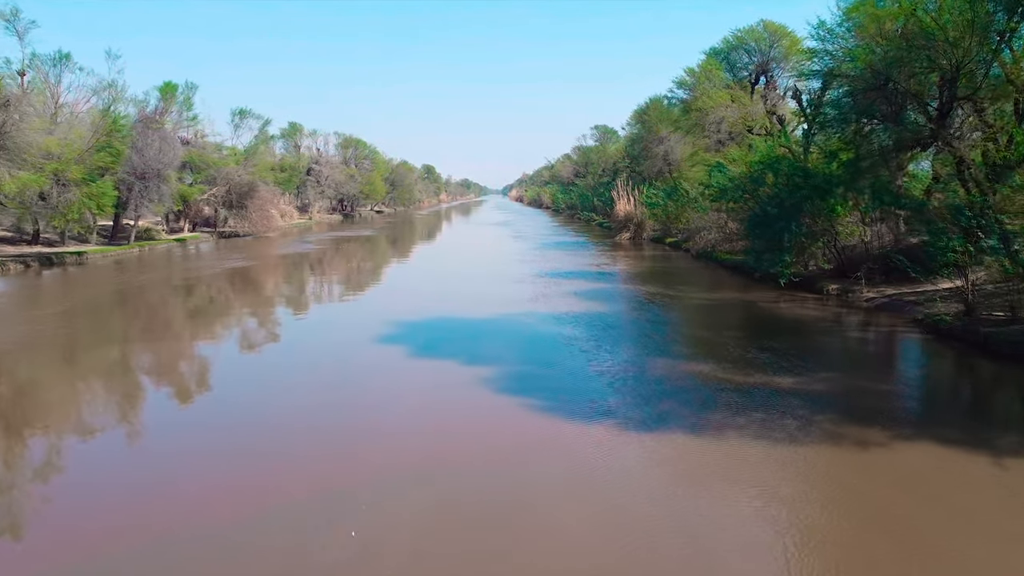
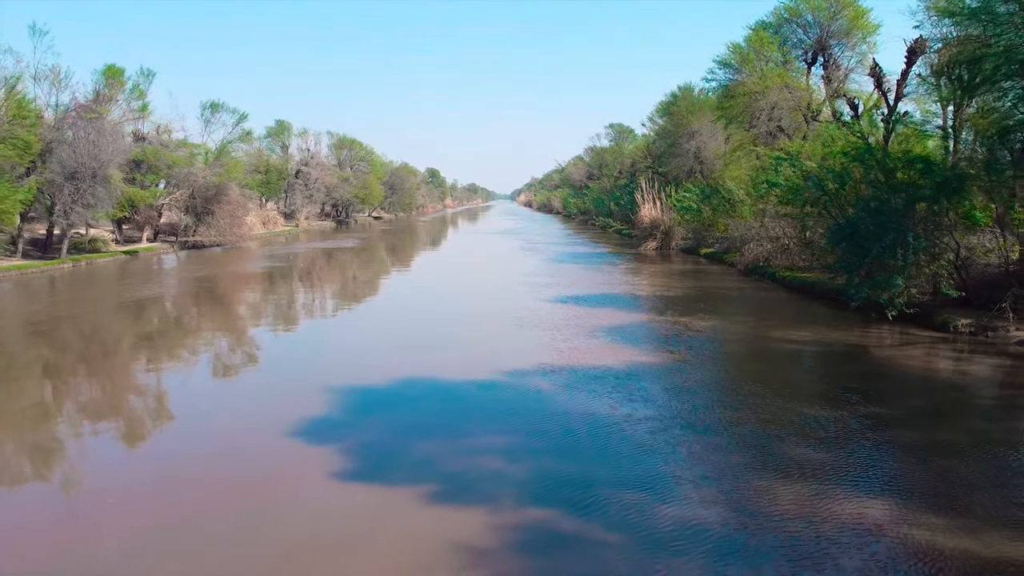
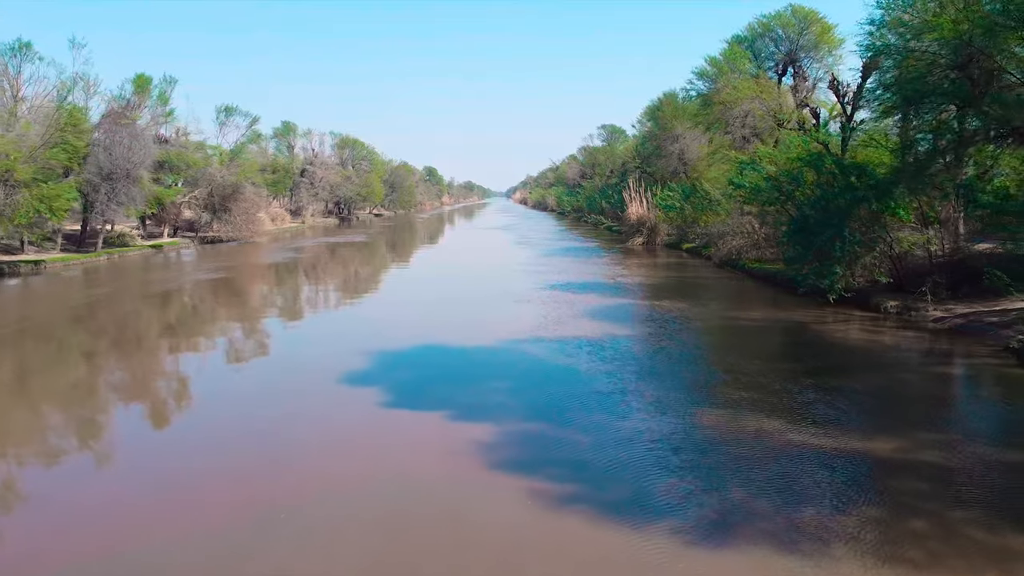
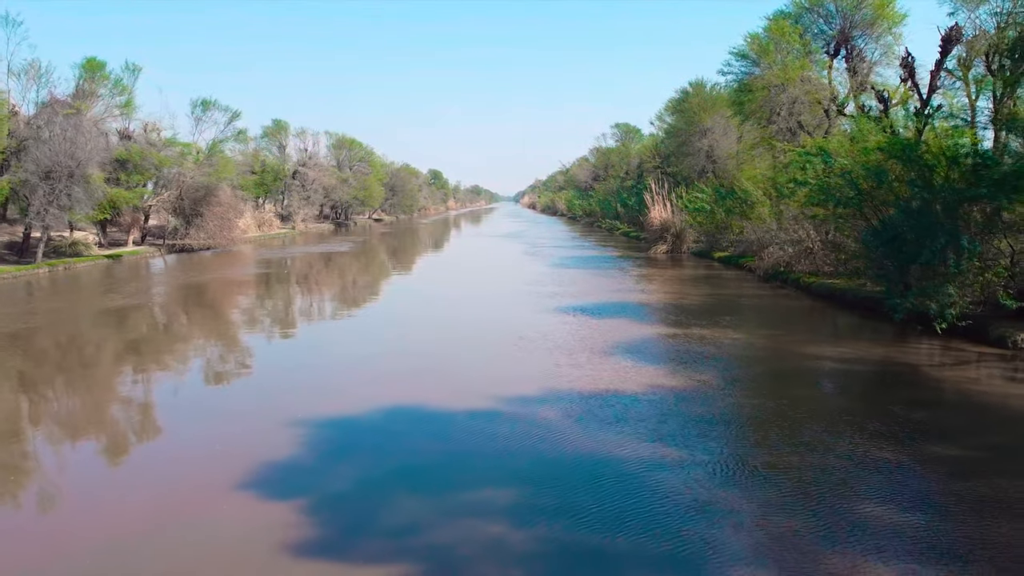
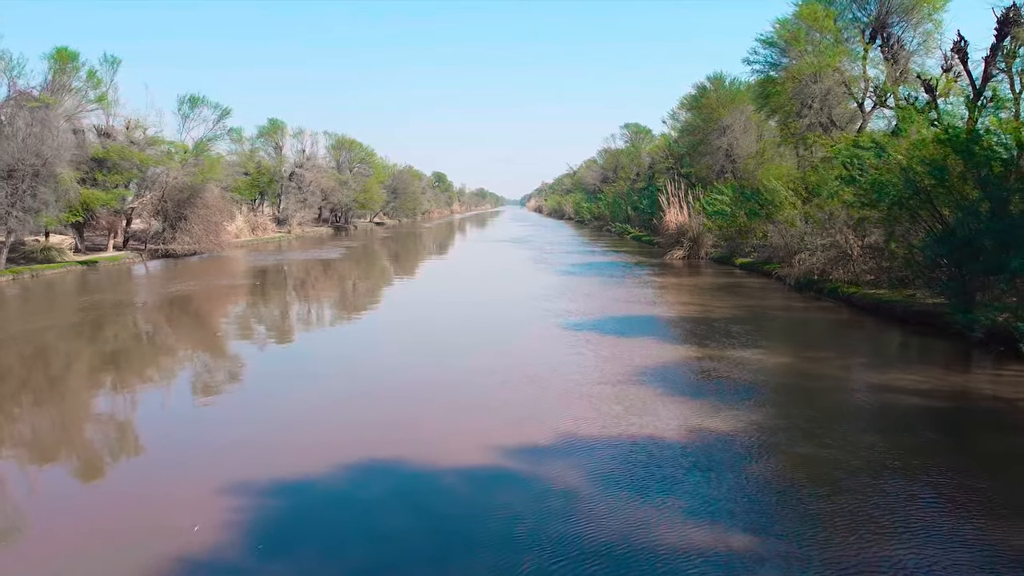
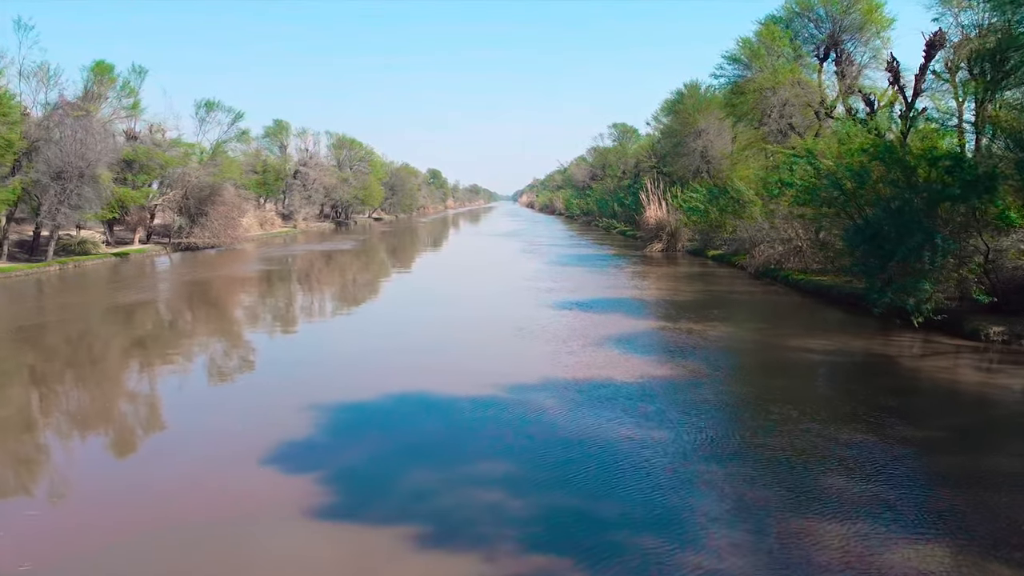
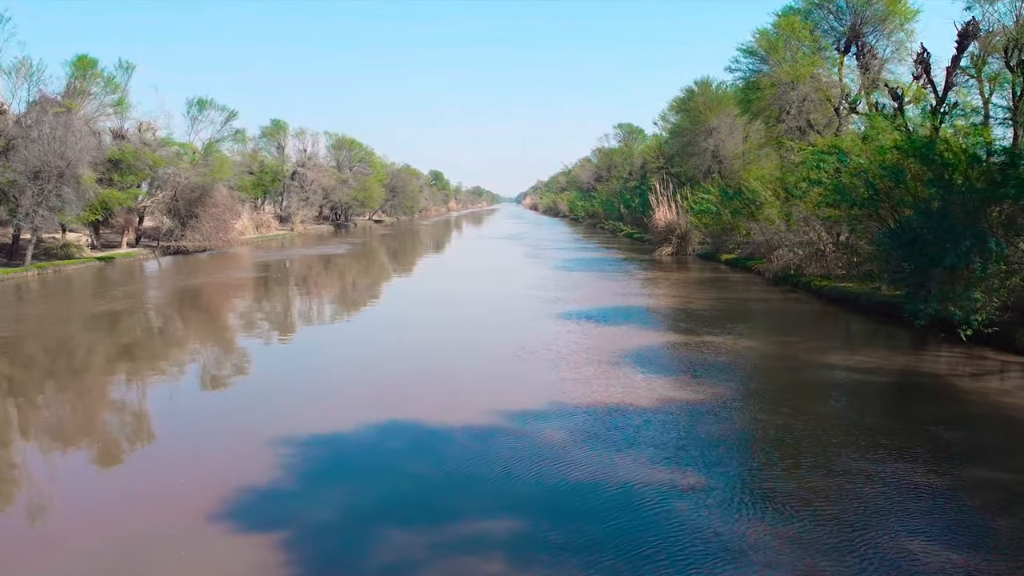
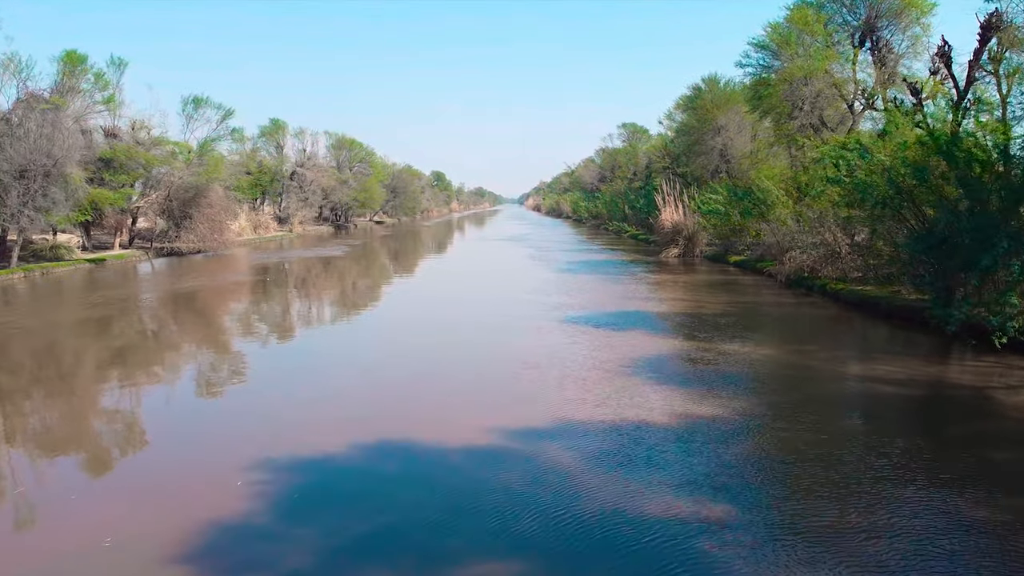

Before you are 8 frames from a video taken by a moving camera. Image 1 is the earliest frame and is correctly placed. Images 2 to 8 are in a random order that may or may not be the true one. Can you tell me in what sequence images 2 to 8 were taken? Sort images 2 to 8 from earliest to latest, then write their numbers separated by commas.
3, 2, 6, 4, 7, 8, 5
